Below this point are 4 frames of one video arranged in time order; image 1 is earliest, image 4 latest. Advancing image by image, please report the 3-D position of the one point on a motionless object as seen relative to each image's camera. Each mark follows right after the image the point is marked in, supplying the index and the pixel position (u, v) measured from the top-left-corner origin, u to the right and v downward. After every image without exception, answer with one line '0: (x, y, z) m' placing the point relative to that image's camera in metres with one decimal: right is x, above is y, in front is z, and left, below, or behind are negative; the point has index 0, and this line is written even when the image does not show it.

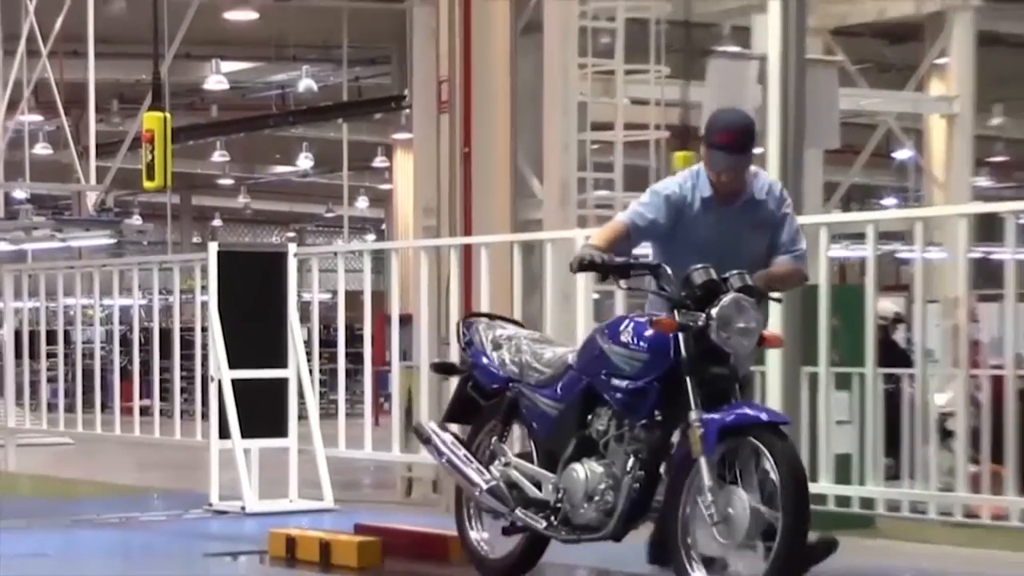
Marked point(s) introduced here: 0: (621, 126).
0: (+0.6, +1.0, +7.5) m
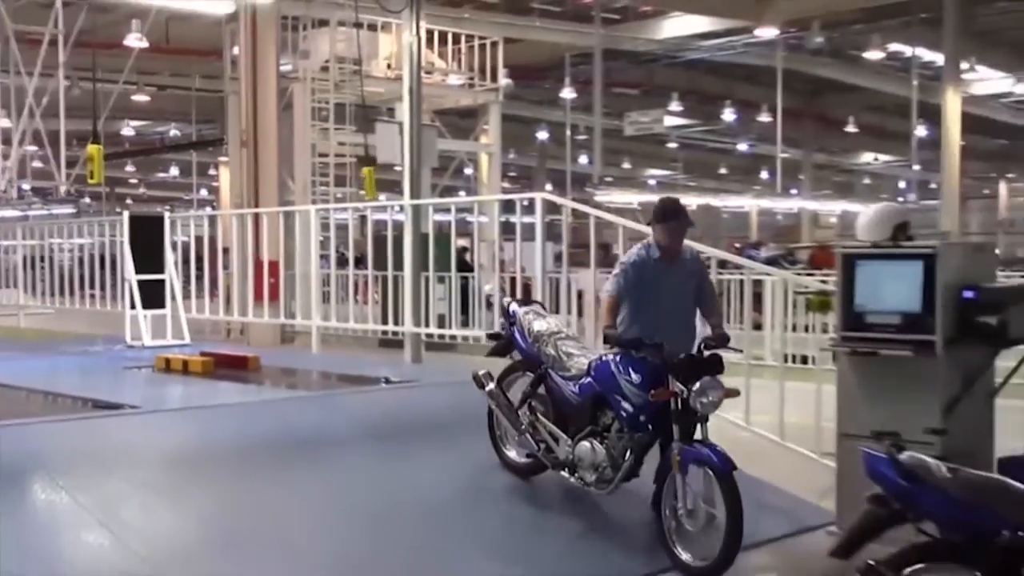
0: (-2.2, +1.6, +15.3) m
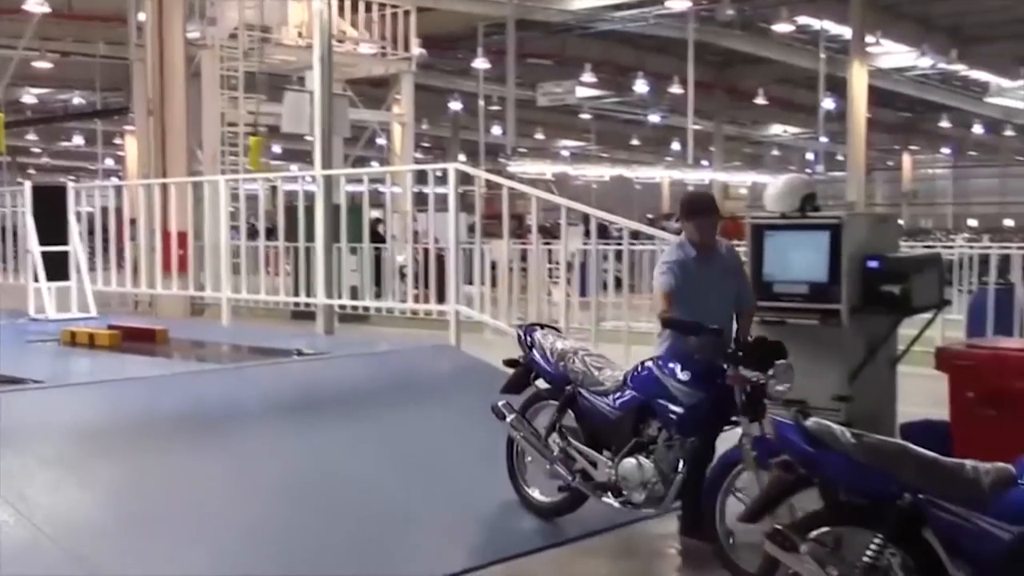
0: (-3.3, +2.0, +15.1) m
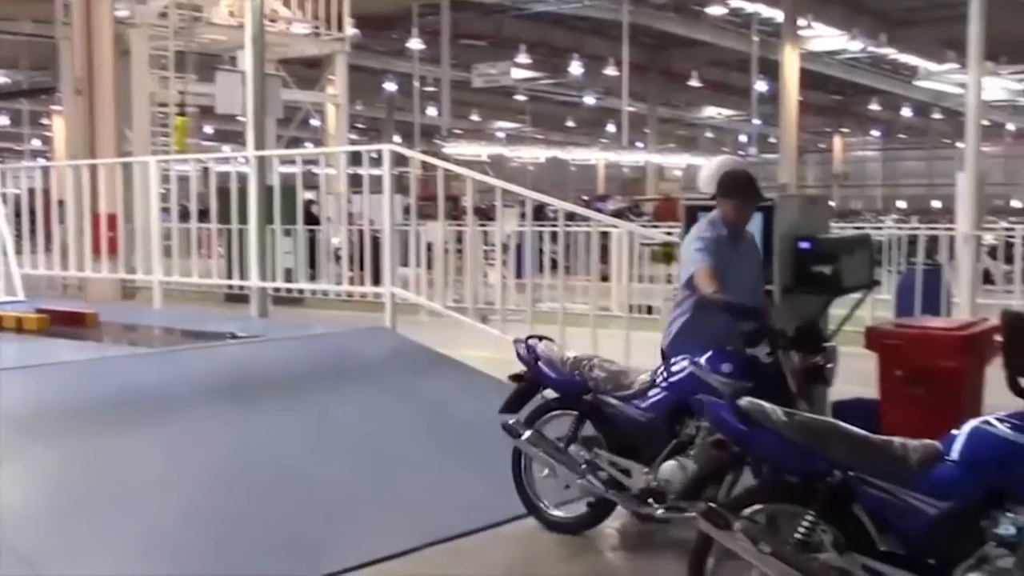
0: (-4.0, +2.2, +14.8) m
